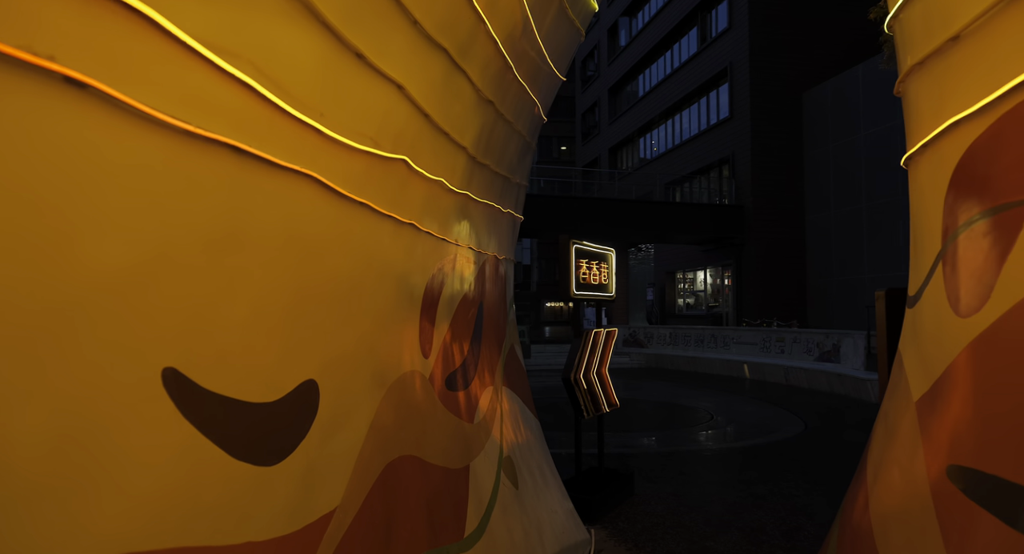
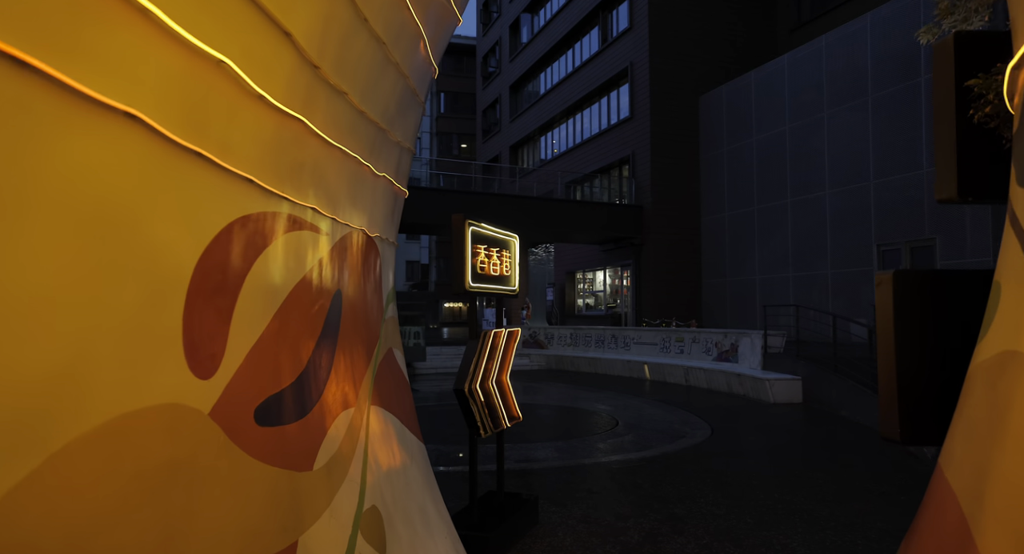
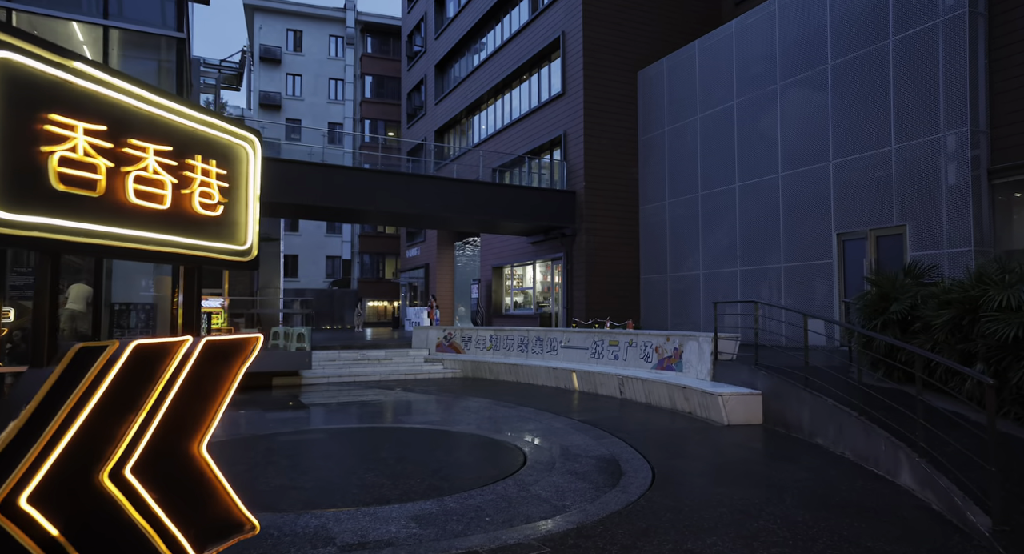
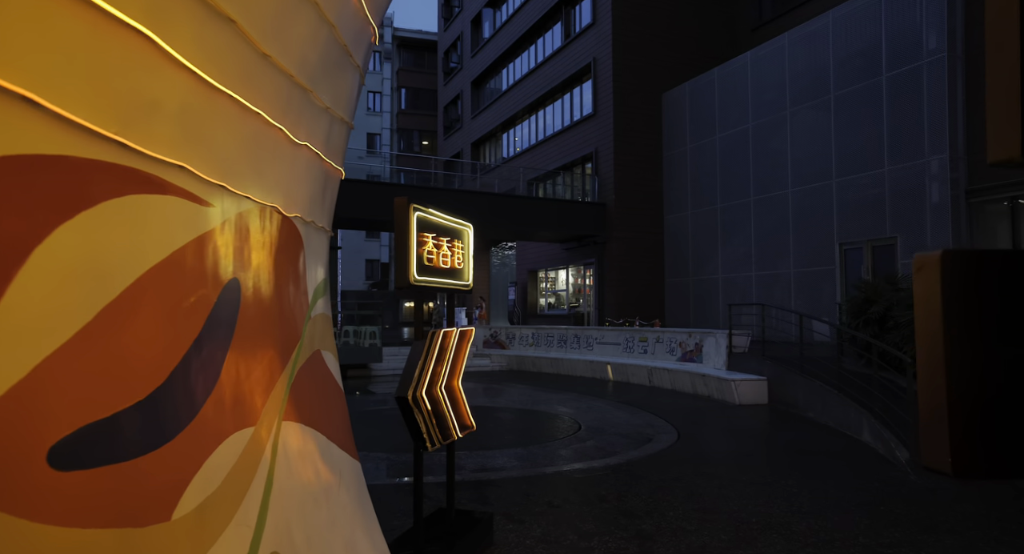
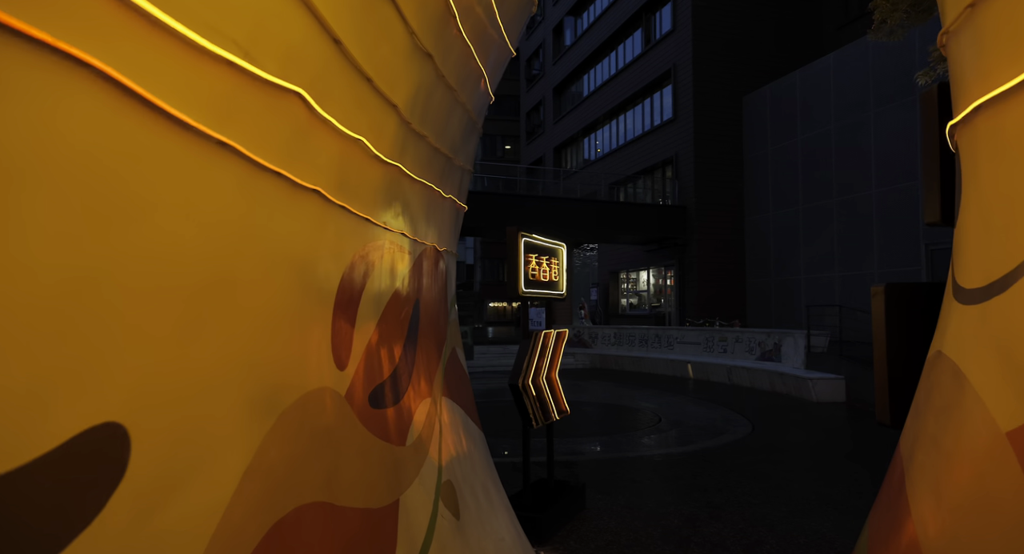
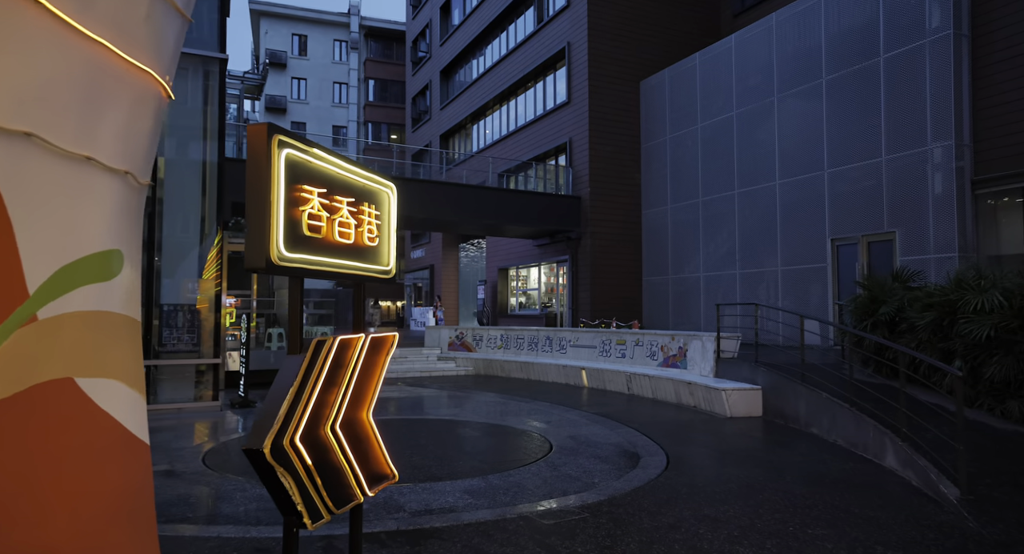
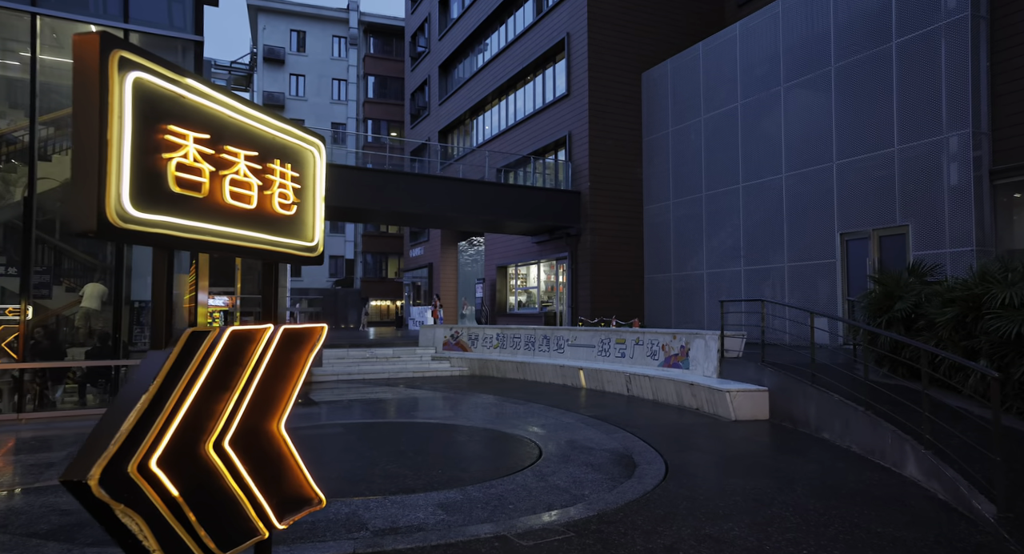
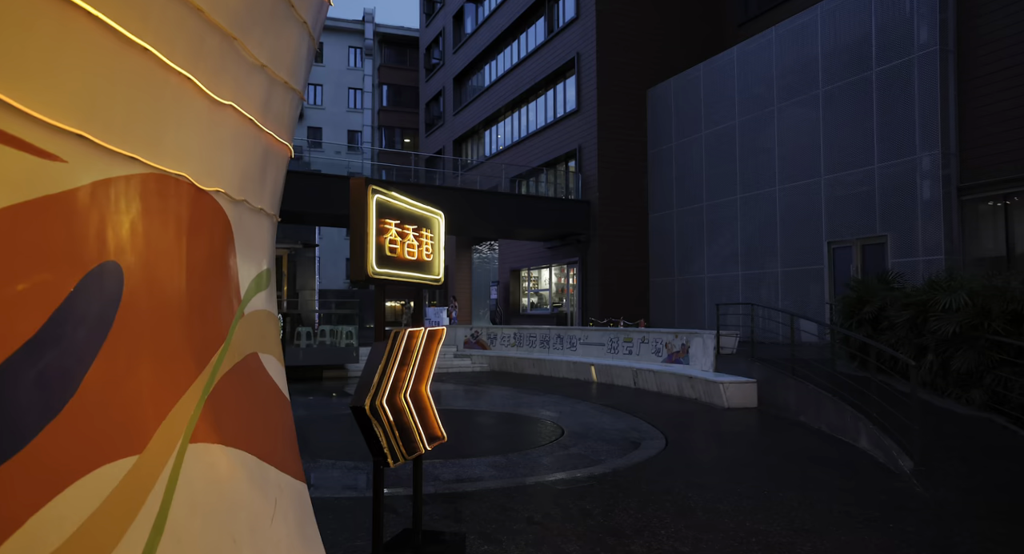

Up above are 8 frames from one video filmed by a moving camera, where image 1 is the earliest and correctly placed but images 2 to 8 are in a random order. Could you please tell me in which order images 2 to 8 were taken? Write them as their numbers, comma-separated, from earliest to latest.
5, 2, 4, 8, 6, 7, 3
